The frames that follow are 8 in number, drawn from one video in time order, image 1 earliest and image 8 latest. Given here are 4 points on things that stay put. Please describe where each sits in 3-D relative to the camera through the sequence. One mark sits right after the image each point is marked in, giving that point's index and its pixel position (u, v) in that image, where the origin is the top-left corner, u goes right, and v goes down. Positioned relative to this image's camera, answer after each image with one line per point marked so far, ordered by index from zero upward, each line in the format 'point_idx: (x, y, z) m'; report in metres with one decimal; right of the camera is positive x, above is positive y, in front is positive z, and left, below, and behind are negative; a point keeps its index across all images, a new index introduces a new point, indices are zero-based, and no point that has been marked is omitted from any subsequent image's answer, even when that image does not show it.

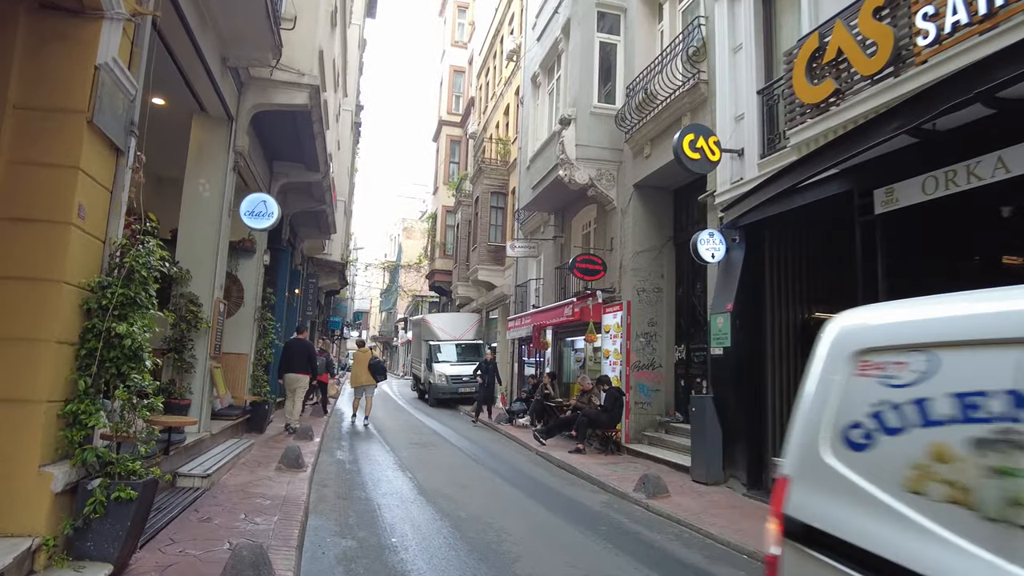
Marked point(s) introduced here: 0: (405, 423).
0: (-2.7, -3.4, +16.6) m
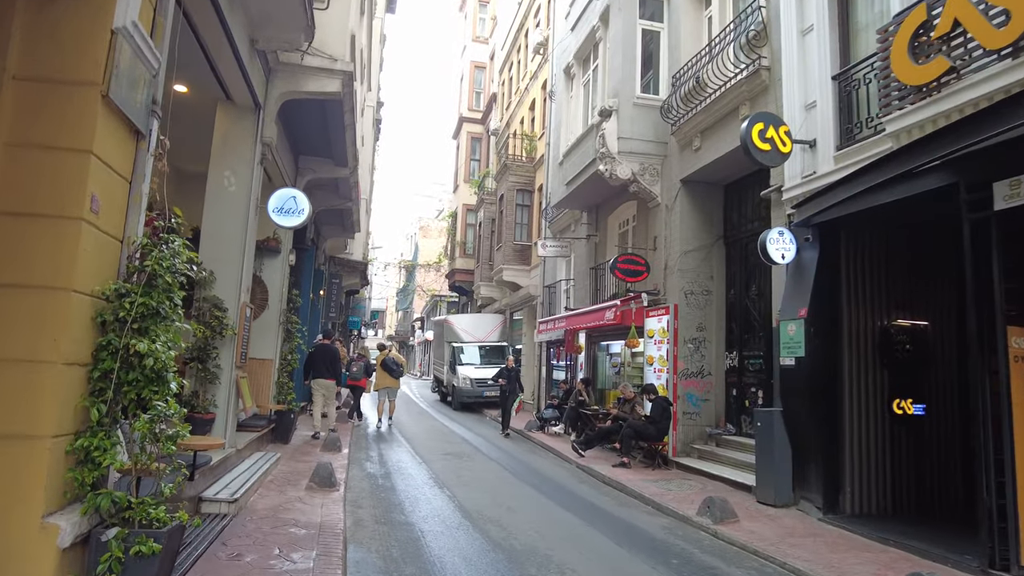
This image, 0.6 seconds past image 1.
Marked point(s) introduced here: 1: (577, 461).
0: (-2.0, -3.4, +15.9) m
1: (+1.1, -3.0, +11.1) m
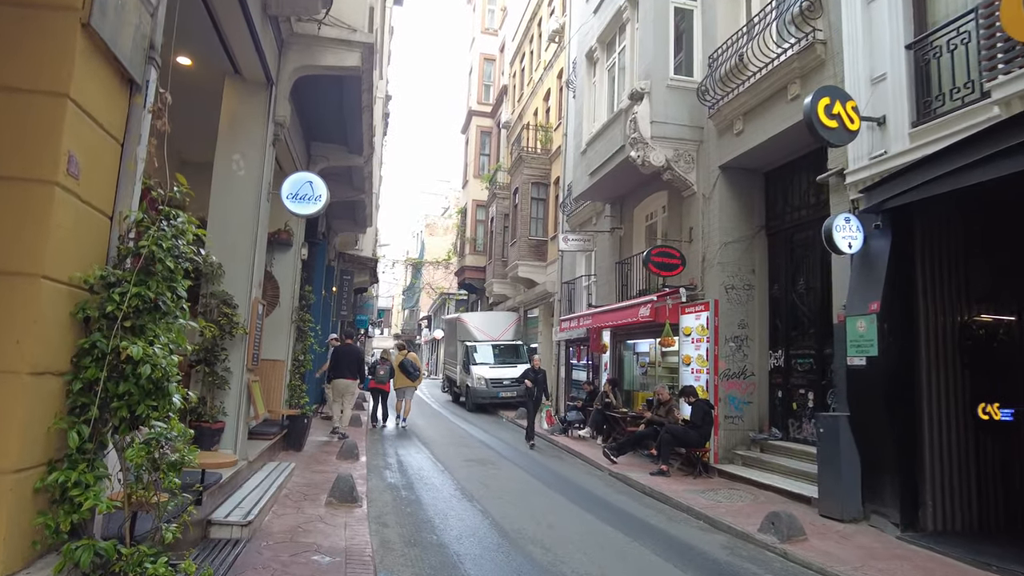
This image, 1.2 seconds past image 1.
0: (-1.5, -3.4, +15.2) m
1: (+1.6, -2.9, +10.4) m
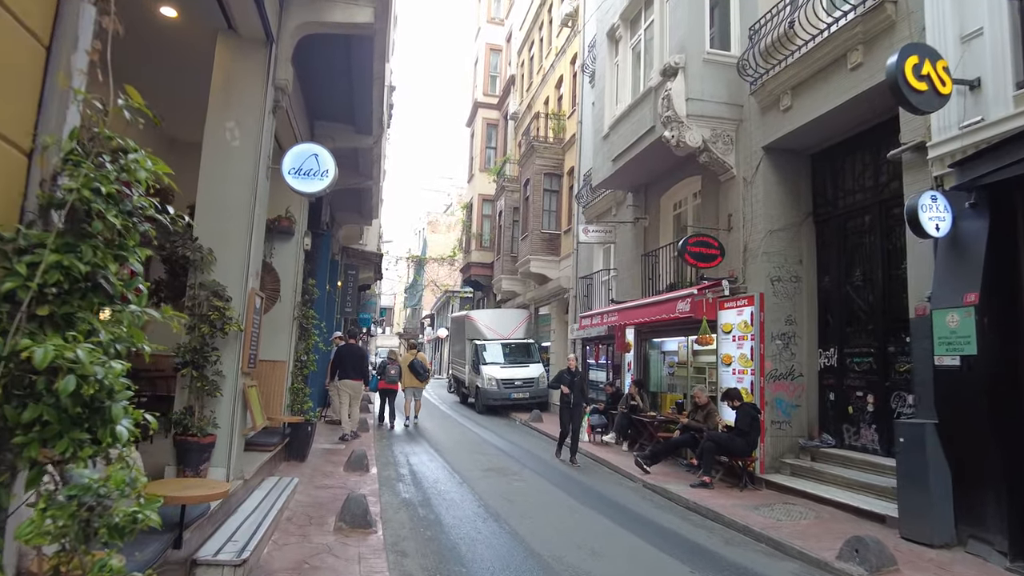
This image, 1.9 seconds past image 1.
0: (-1.1, -3.2, +14.2) m
1: (+1.9, -2.8, +9.4) m
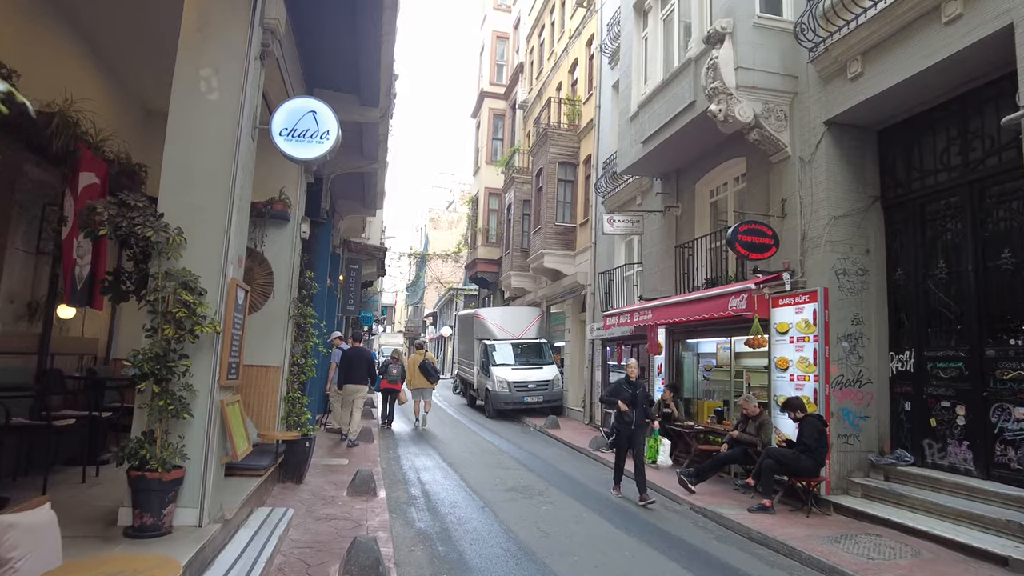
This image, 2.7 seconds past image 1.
0: (-0.8, -3.2, +13.0) m
1: (+2.3, -2.7, +8.2) m
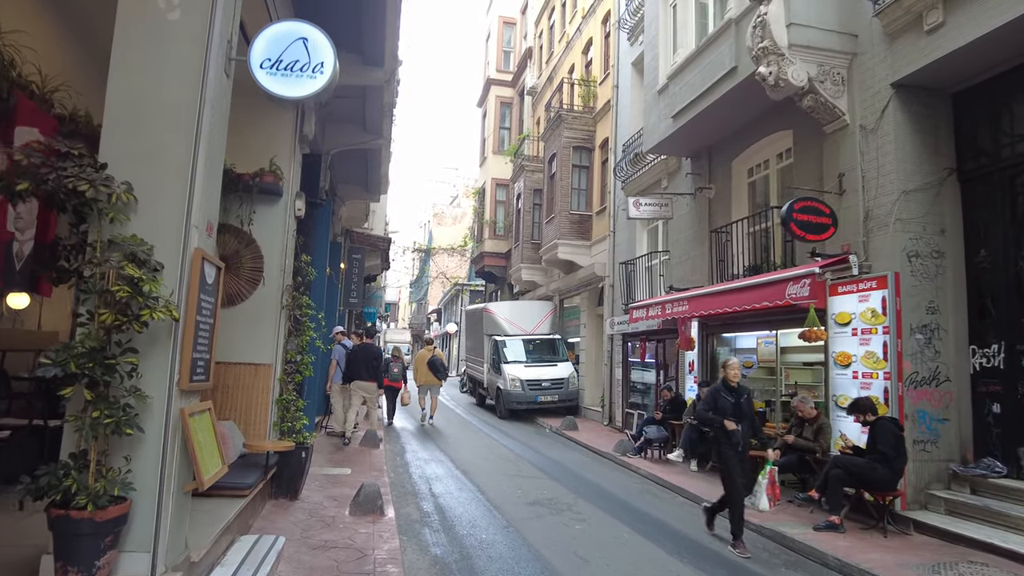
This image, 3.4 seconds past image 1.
0: (-0.5, -3.0, +12.0) m
1: (+2.6, -2.5, +7.2) m
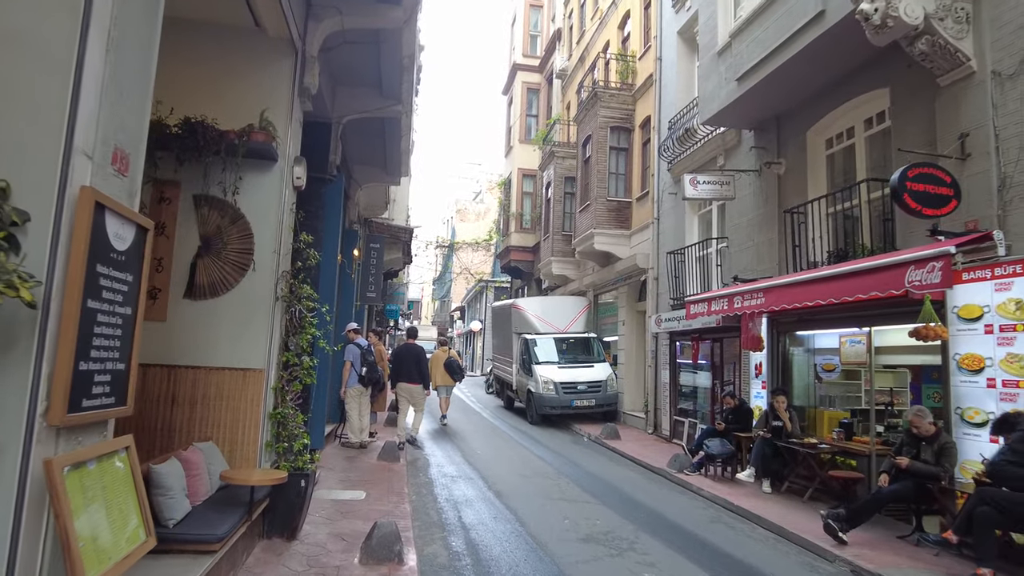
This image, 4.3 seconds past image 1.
0: (+0.1, -2.9, +10.6) m
1: (+3.0, -2.4, +5.7) m
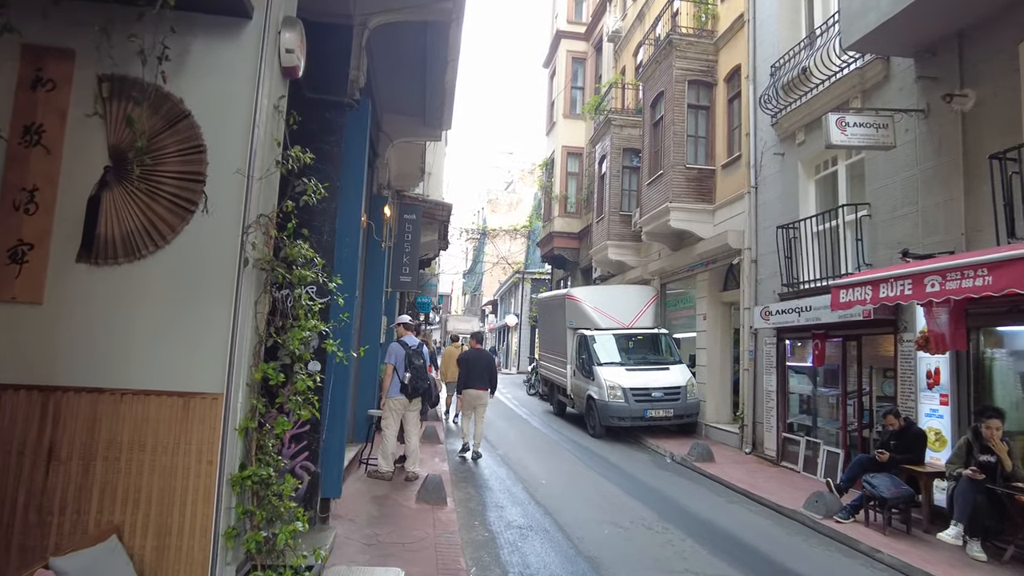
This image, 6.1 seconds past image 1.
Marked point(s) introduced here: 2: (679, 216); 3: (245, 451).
0: (+1.1, -2.6, +8.0) m
1: (+3.8, -2.2, +3.0) m
2: (+3.4, +1.5, +13.5) m
3: (-1.3, -0.8, +3.1) m
